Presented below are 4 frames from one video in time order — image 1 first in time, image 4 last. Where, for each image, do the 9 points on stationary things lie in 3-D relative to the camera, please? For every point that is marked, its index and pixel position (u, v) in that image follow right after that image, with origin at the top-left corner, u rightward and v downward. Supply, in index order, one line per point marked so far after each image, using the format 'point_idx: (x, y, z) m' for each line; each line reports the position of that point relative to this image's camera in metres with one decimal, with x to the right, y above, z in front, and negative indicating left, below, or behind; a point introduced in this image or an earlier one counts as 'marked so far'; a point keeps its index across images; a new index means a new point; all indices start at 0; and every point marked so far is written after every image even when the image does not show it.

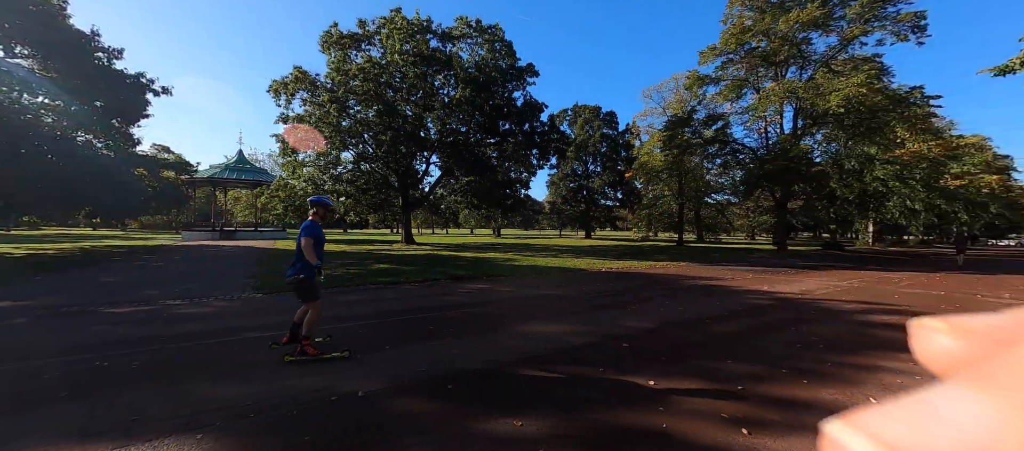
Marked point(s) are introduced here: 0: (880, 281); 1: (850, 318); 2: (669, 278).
0: (+14.0, -2.1, +13.9) m
1: (+7.2, -1.9, +7.7) m
2: (+6.2, -2.1, +14.4) m
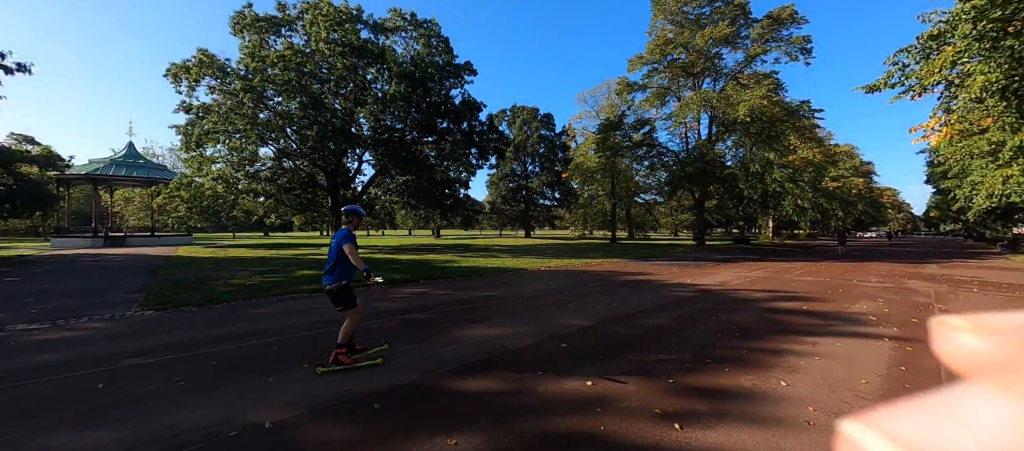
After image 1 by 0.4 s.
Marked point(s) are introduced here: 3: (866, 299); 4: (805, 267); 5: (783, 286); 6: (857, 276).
0: (+11.6, -2.0, +15.8) m
1: (+5.8, -1.9, +8.6) m
2: (+3.7, -2.0, +15.0) m
3: (+9.1, -1.9, +9.4) m
4: (+14.2, -2.0, +17.8) m
5: (+8.5, -1.9, +11.5) m
6: (+13.9, -2.0, +14.8) m
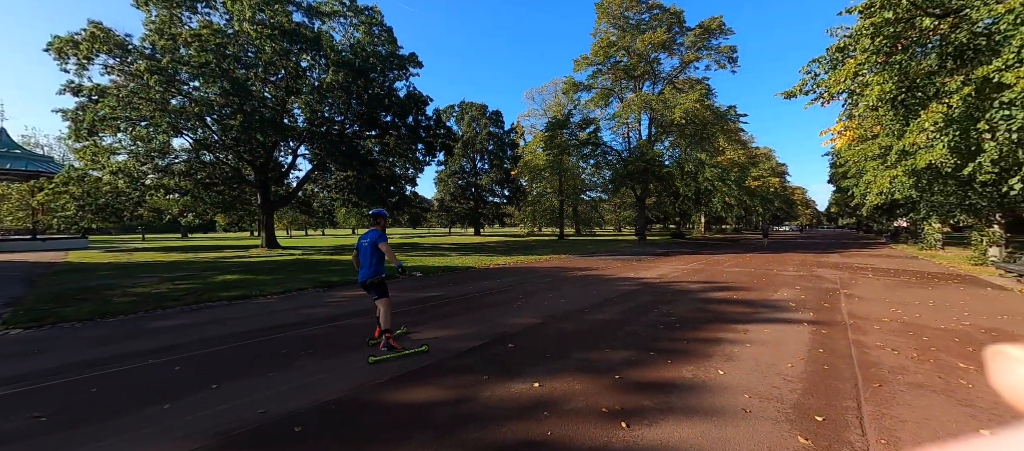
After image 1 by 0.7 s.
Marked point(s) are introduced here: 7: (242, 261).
0: (+9.3, -1.7, +17.0) m
1: (+4.5, -1.7, +9.0) m
2: (+1.6, -1.9, +15.1) m
3: (+7.7, -1.7, +10.3) m
4: (+11.6, -1.7, +19.3) m
5: (+6.8, -1.7, +12.3) m
6: (+11.8, -1.8, +16.3) m
7: (-14.3, -1.9, +19.3) m
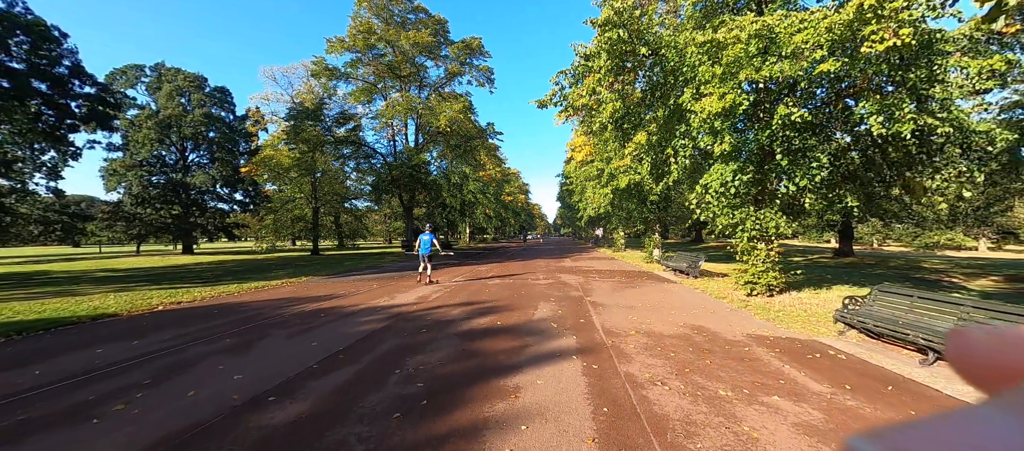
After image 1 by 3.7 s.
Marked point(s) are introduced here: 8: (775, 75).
0: (-1.6, -2.2, +16.2) m
1: (-1.1, -2.0, +7.0) m
2: (-6.9, -2.3, +10.4) m
3: (+0.8, -2.0, +9.9) m
4: (-1.0, -2.3, +19.5) m
5: (-1.0, -2.1, +11.0) m
6: (+0.8, -2.2, +17.1) m
7: (-22.4, -2.4, +5.0) m
8: (+4.9, +2.8, +6.9) m
